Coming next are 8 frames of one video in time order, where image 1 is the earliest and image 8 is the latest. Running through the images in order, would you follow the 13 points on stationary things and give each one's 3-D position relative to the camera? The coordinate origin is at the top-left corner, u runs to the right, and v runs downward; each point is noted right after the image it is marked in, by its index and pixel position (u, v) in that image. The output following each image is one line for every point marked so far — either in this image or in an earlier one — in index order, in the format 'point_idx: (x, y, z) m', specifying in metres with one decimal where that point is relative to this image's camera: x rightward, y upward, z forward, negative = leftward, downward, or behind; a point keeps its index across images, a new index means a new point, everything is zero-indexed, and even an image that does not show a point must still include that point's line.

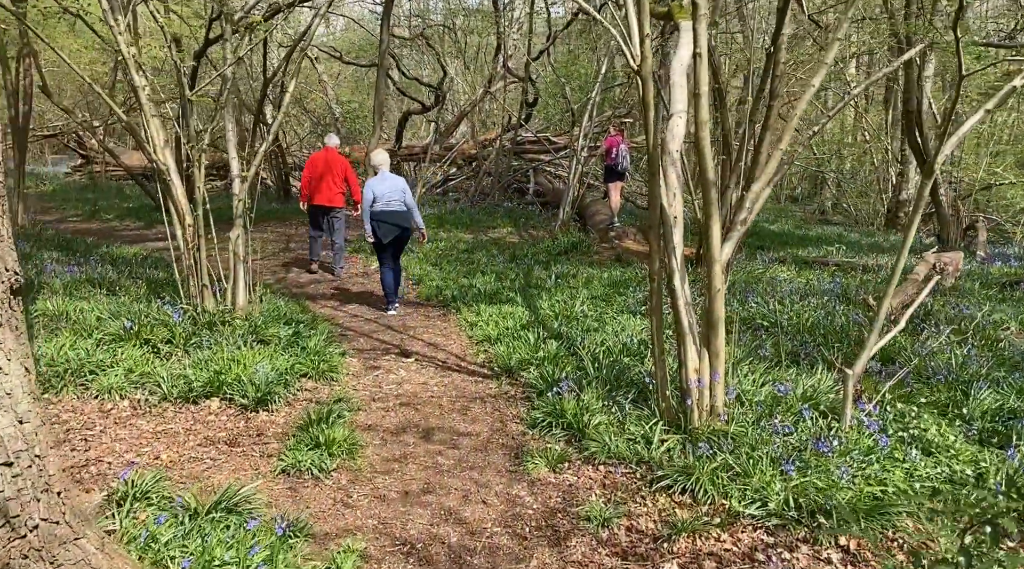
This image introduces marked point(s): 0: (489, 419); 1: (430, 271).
0: (-0.1, -0.8, +5.2) m
1: (-1.0, +0.2, +10.8) m
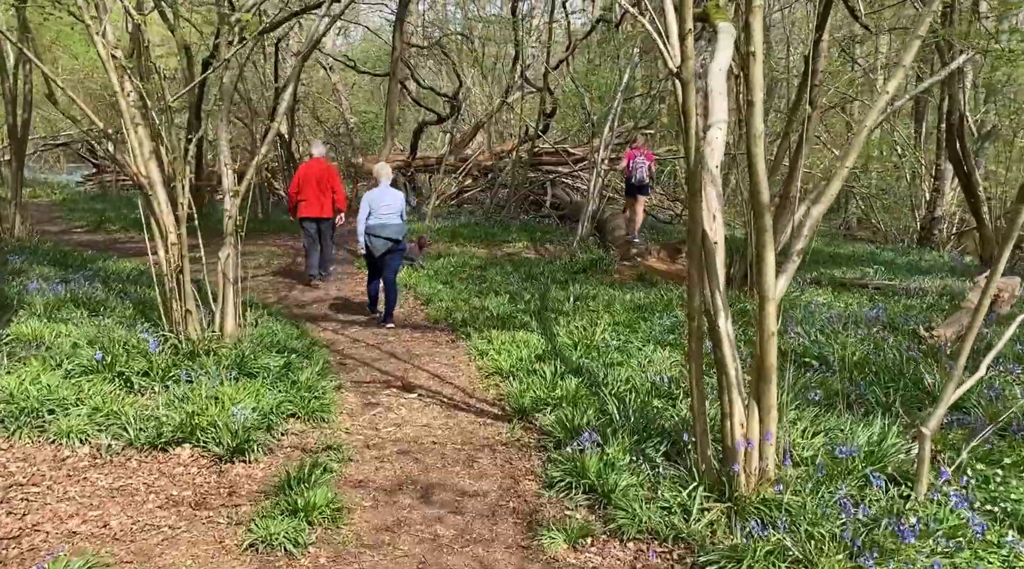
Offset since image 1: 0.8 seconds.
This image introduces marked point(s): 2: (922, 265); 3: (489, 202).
0: (-0.1, -1.0, +4.6) m
1: (-0.8, -0.1, +10.1) m
2: (+6.4, +0.3, +13.9) m
3: (-0.5, +1.9, +20.0) m
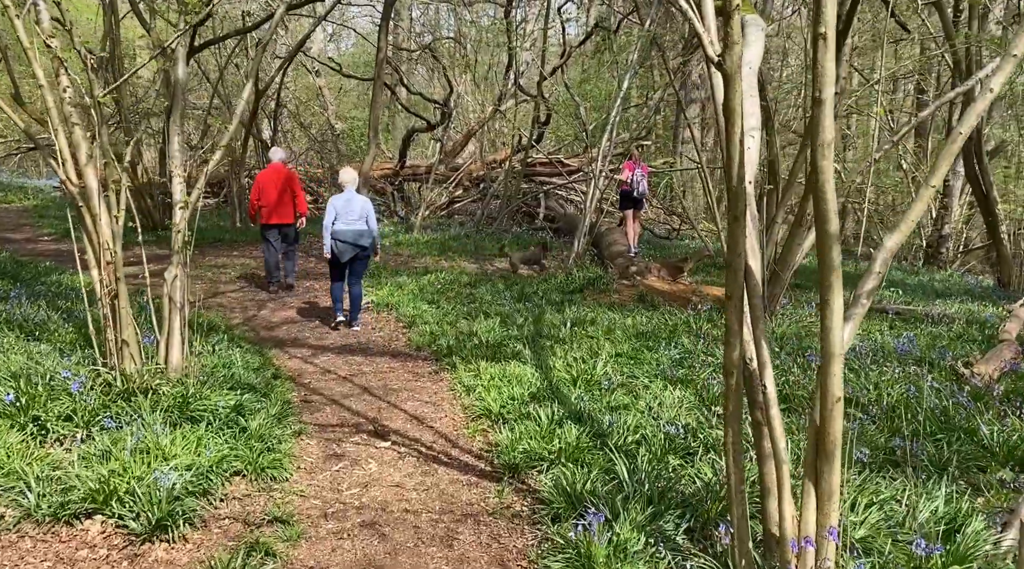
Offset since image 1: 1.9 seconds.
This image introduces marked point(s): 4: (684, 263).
0: (-0.1, -1.1, +3.7) m
1: (-0.9, -0.3, +9.3) m
2: (+6.3, 0.0, +13.1) m
3: (-0.7, +1.6, +19.2) m
4: (+2.3, +0.3, +11.6) m
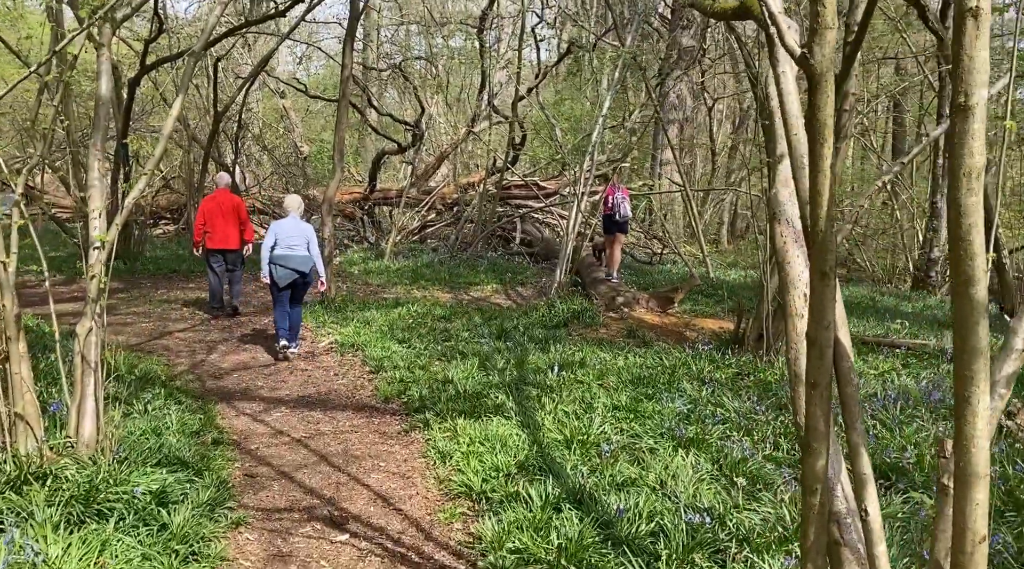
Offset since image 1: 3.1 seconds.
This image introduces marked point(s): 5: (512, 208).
0: (-0.1, -1.4, +2.8) m
1: (-1.1, -0.6, +8.4) m
2: (+6.0, -0.4, +12.4) m
3: (-1.2, +1.0, +18.3) m
4: (+2.0, -0.1, +10.8) m
5: (0.0, +1.6, +18.9) m
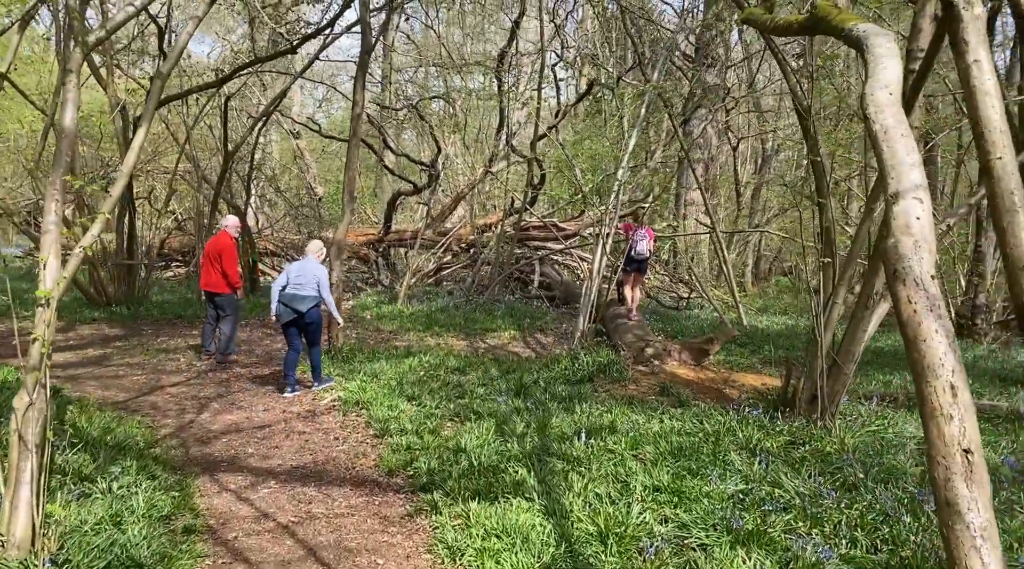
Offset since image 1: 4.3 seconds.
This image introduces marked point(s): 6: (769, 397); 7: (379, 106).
0: (-0.1, -1.6, +2.0) m
1: (-0.9, -1.1, +7.6) m
2: (+6.3, -1.1, +11.5) m
3: (-0.8, 0.0, +17.5) m
4: (+2.2, -0.7, +9.9) m
5: (+0.4, +0.7, +18.2) m
6: (+2.2, -0.9, +7.4) m
7: (-2.7, +3.6, +17.7) m
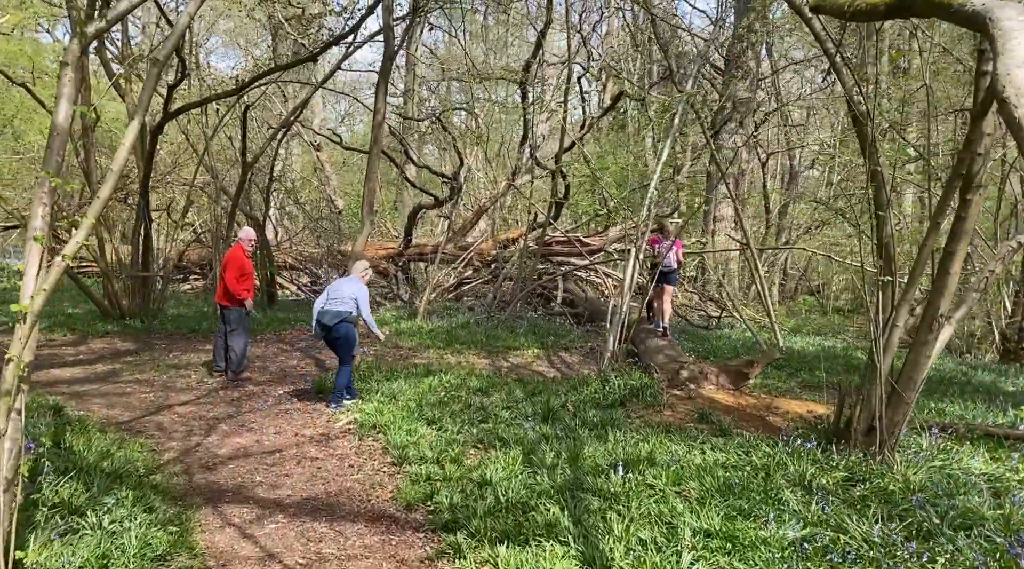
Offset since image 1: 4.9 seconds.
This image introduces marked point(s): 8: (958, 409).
0: (0.0, -1.6, +1.4) m
1: (-0.7, -1.2, +7.0) m
2: (+6.6, -1.3, +10.8) m
3: (-0.4, -0.3, +17.0) m
4: (+2.5, -0.9, +9.3) m
5: (+0.9, +0.4, +17.6) m
6: (+2.4, -1.1, +6.8) m
7: (-2.2, +3.3, +17.3) m
8: (+4.4, -1.2, +8.7) m
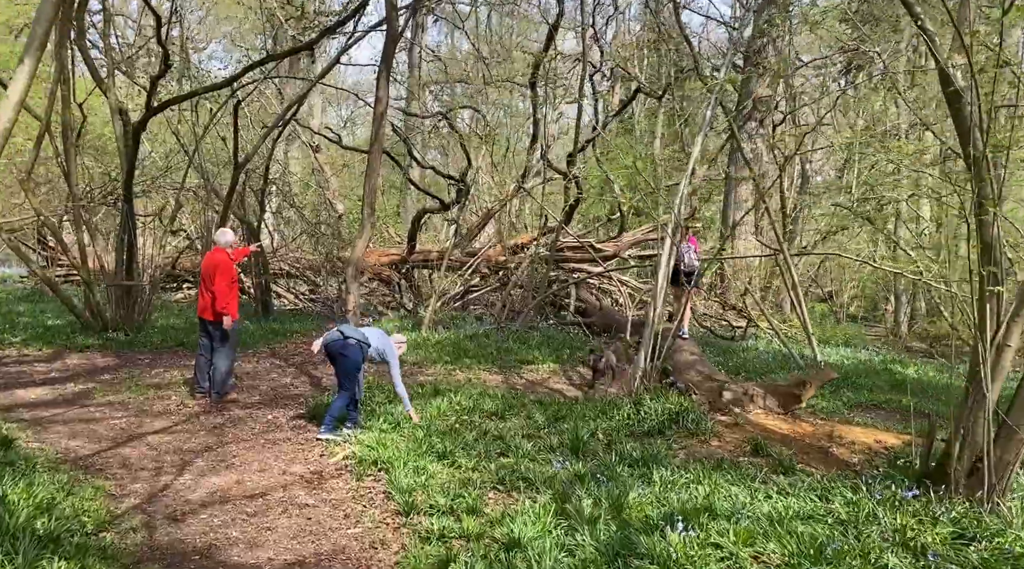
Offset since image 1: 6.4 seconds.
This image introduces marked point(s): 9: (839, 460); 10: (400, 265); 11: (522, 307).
0: (+0.2, -1.6, +0.3) m
1: (-0.5, -1.3, +5.9) m
2: (+6.7, -1.4, +9.7) m
3: (-0.2, -0.4, +15.9) m
4: (+2.7, -1.0, +8.2) m
5: (+1.1, +0.2, +16.6) m
6: (+2.6, -1.2, +5.7) m
7: (-2.0, +3.2, +16.3) m
8: (+4.6, -1.3, +7.6) m
9: (+2.4, -1.3, +6.6) m
10: (-2.2, +0.3, +16.8) m
11: (+0.2, -0.4, +15.8) m
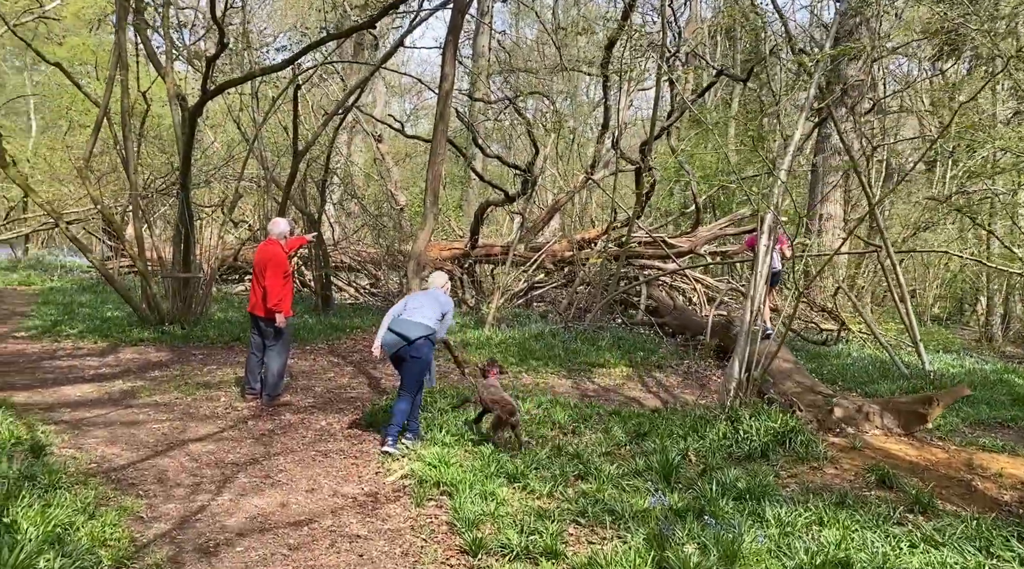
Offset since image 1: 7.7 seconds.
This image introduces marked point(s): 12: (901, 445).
0: (+0.3, -1.7, -0.6) m
1: (0.0, -1.3, +5.1) m
2: (+7.5, -1.5, +8.3) m
3: (+1.0, -0.4, +15.0) m
4: (+3.3, -1.0, +7.2) m
5: (+2.3, +0.3, +15.6) m
6: (+3.0, -1.2, +4.6) m
7: (-0.7, +3.2, +15.5) m
8: (+5.2, -1.4, +6.4) m
9: (+2.9, -1.3, +5.5) m
10: (-0.9, +0.4, +16.1) m
11: (+1.4, -0.4, +14.9) m
12: (+3.0, -1.2, +6.7) m
